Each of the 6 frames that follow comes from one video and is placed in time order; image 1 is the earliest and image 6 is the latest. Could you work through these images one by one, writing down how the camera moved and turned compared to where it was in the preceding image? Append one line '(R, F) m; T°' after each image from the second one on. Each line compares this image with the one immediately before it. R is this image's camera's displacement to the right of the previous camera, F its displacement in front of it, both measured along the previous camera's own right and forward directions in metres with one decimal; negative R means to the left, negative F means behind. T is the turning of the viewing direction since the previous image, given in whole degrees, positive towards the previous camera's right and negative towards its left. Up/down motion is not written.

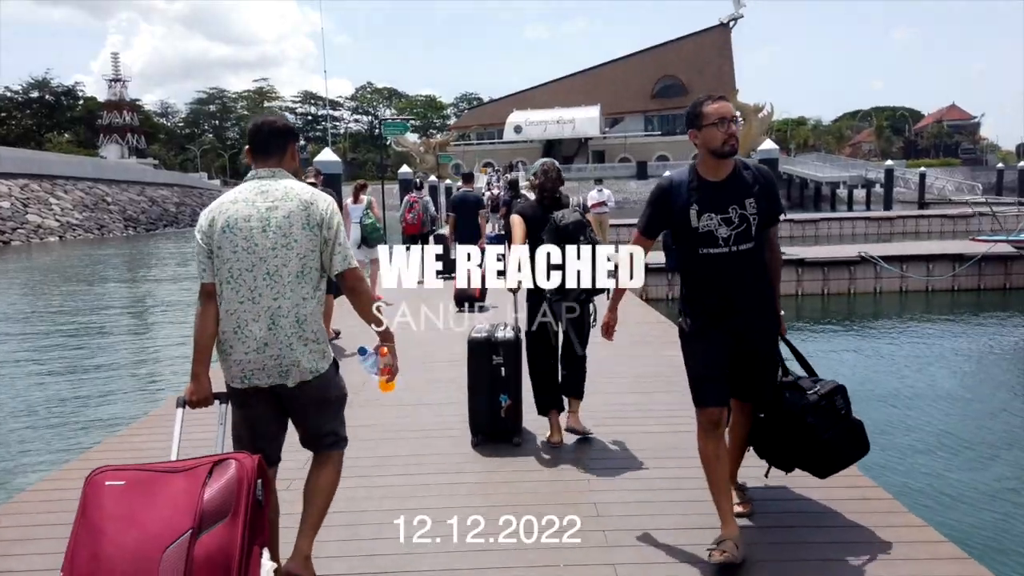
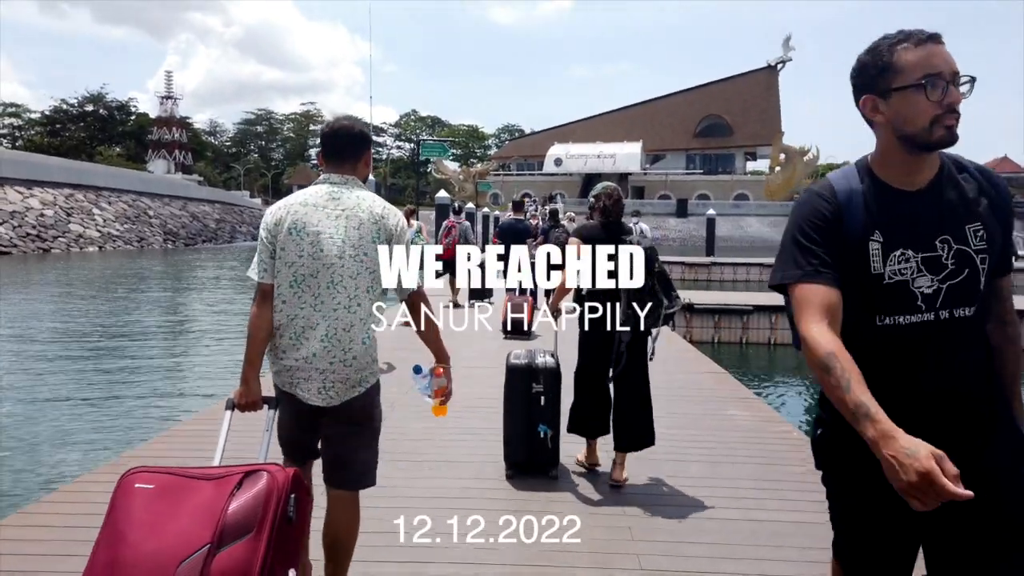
(0.0, +0.4) m; -3°
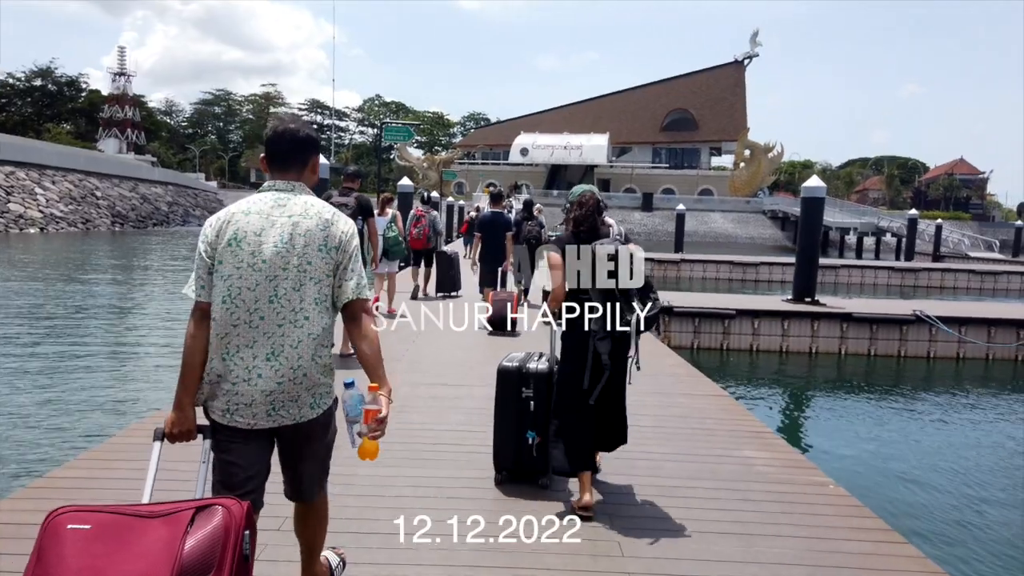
(0.0, +0.5) m; +3°
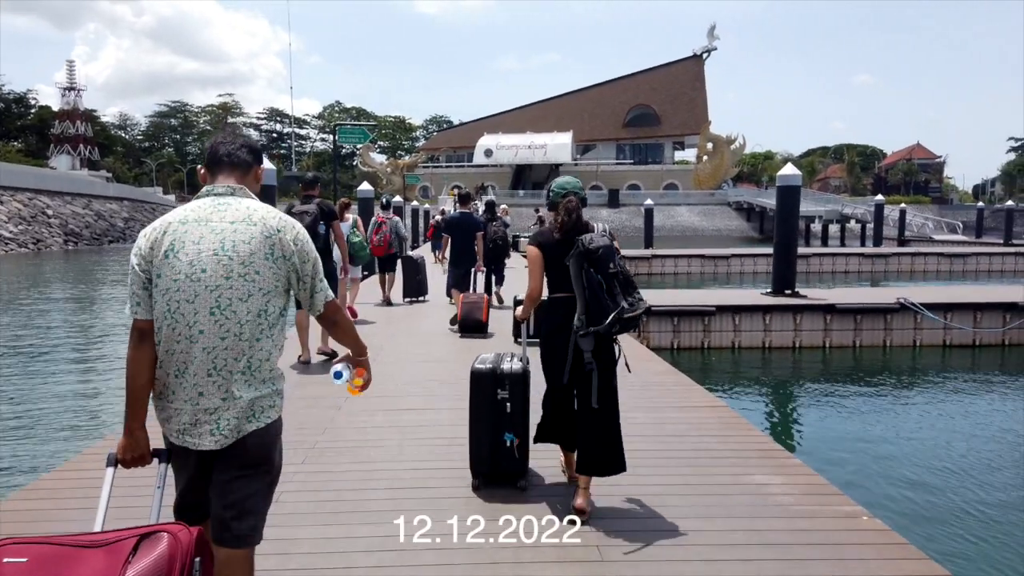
(0.0, +0.3) m; +2°
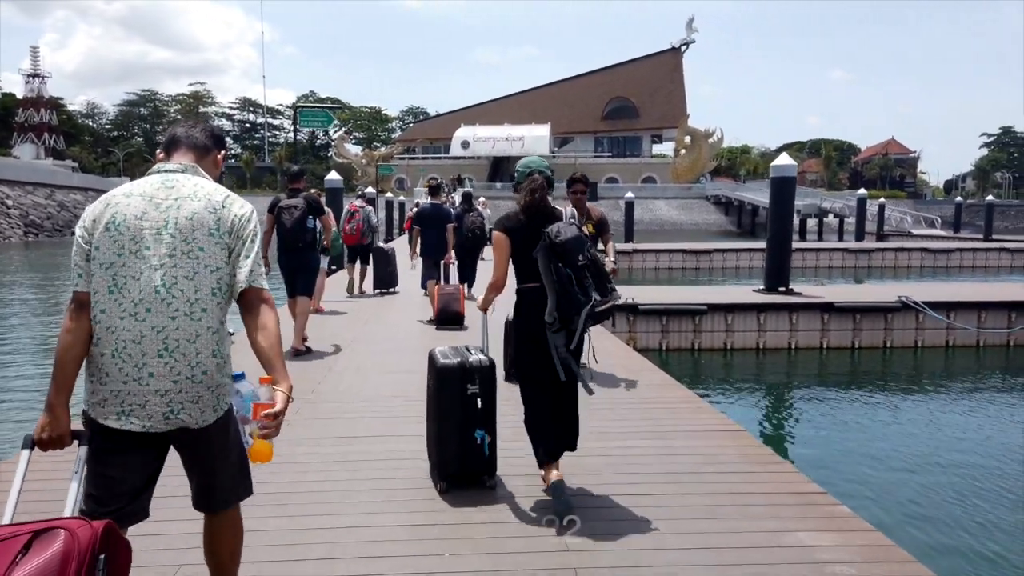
(0.0, +0.5) m; +2°
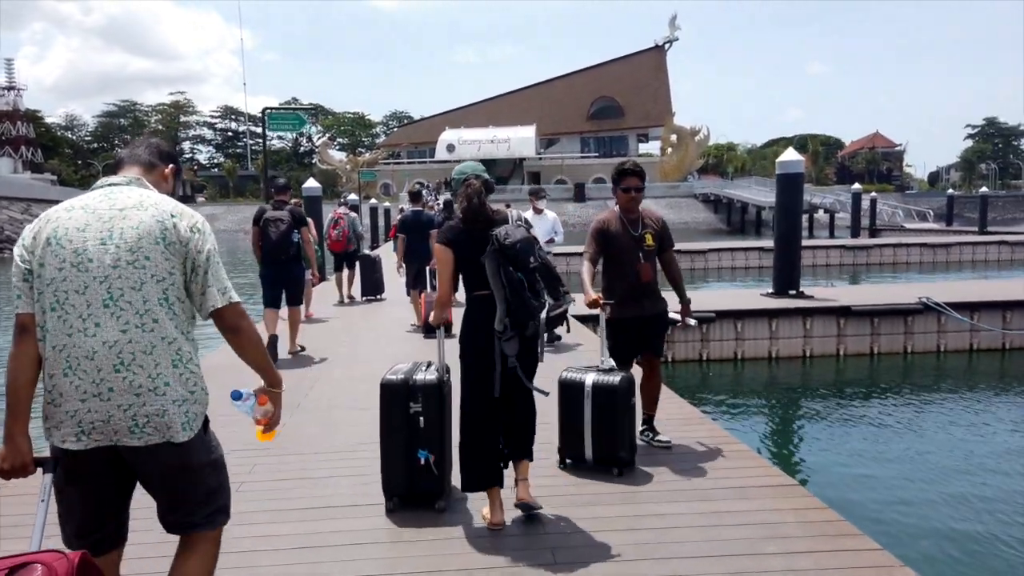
(0.0, +0.4) m; +1°
